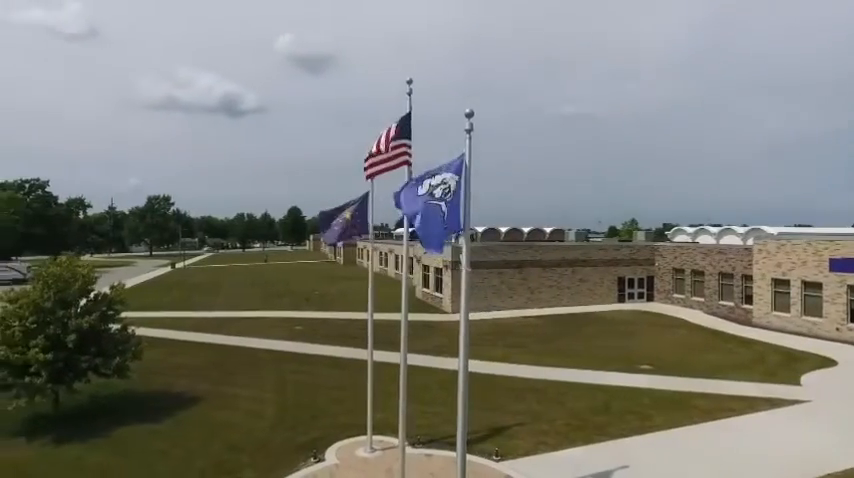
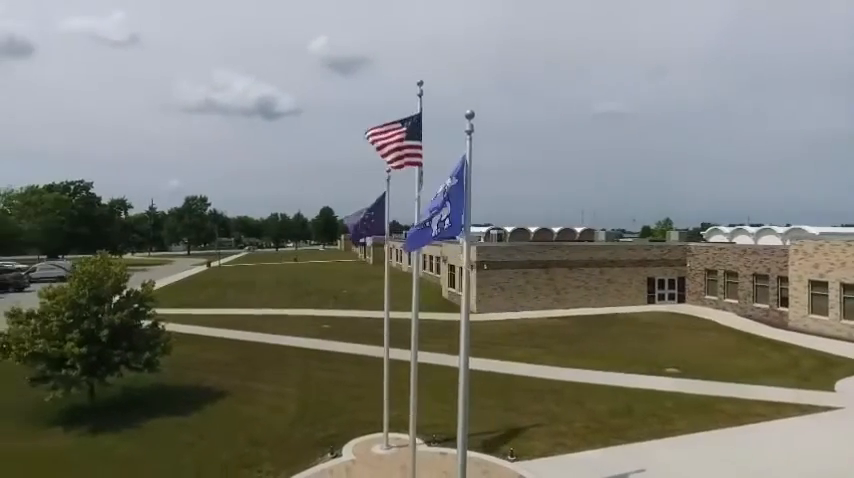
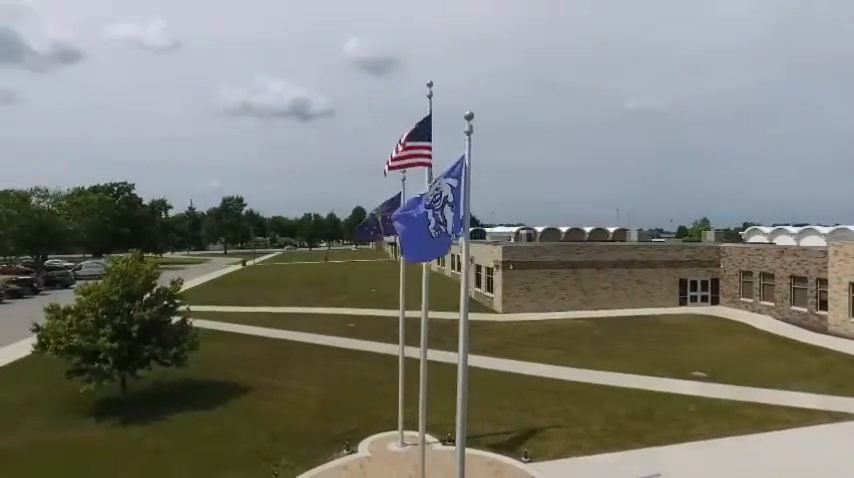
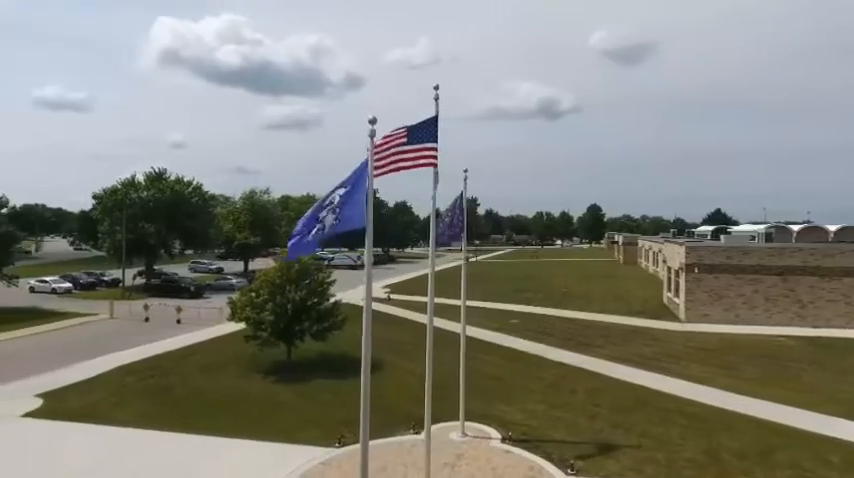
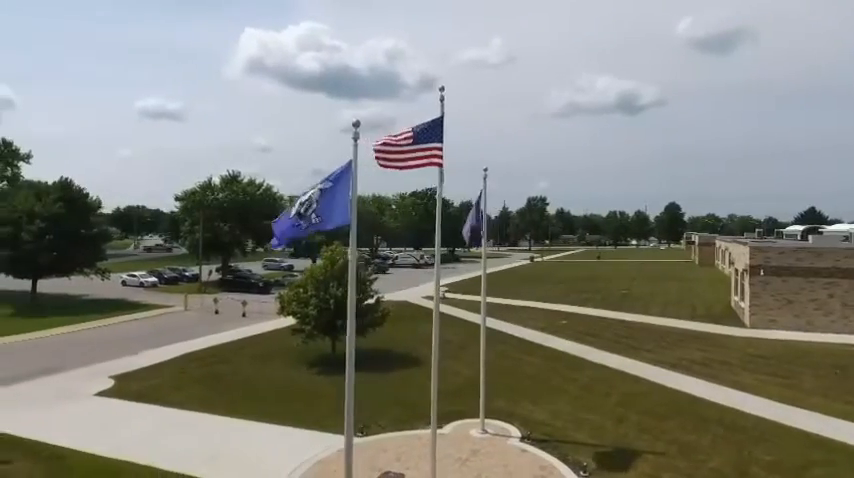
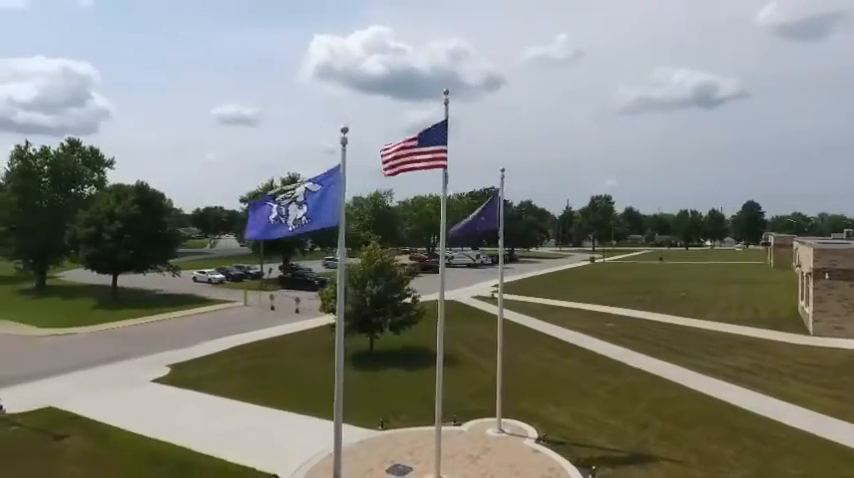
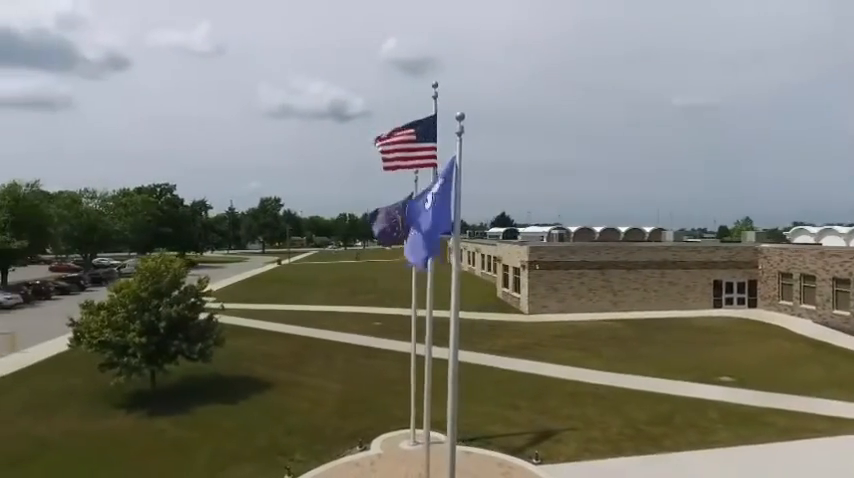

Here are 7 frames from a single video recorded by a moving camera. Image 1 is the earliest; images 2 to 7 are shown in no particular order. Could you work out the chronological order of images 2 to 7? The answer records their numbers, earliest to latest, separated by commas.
2, 3, 7, 4, 5, 6
